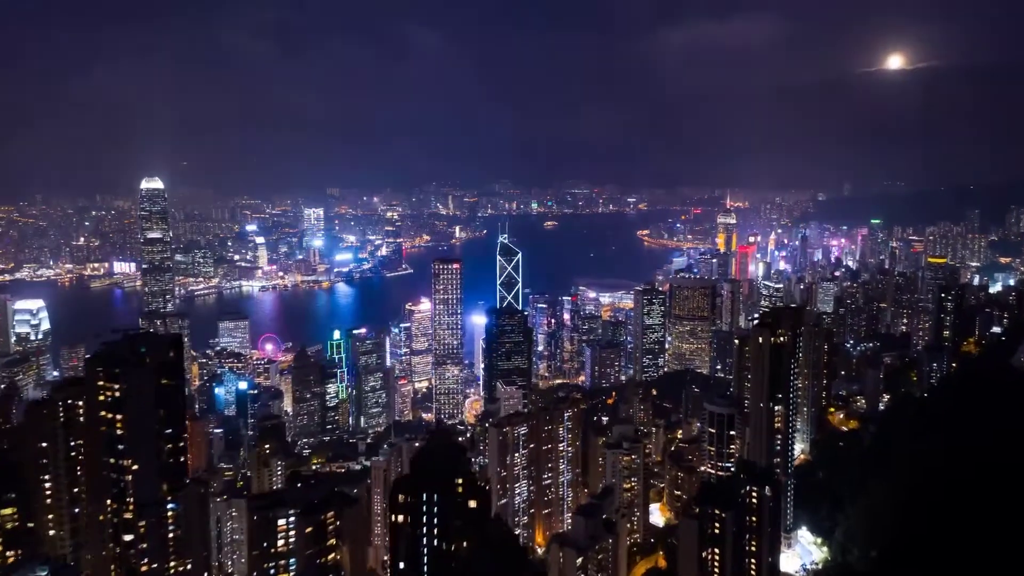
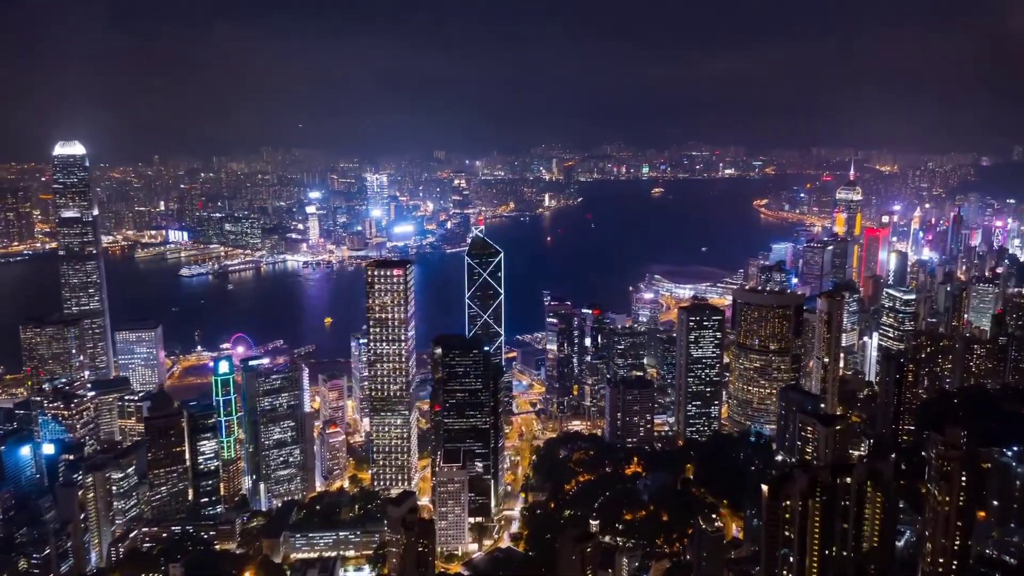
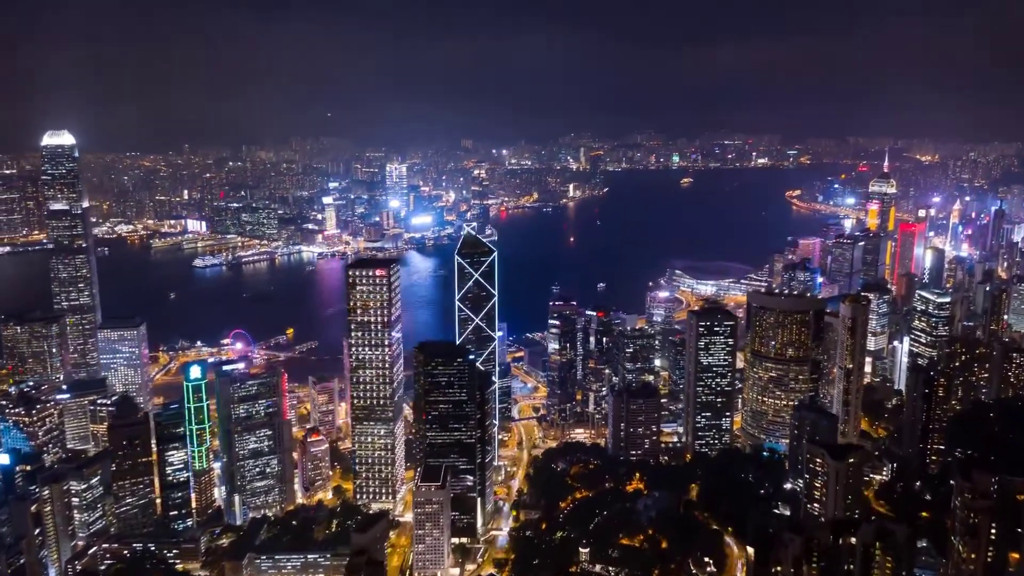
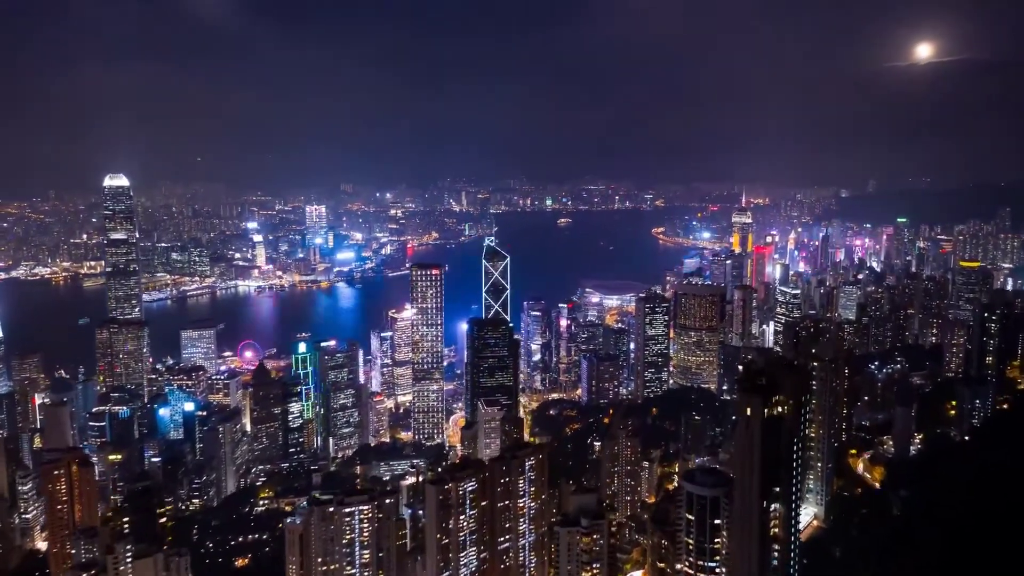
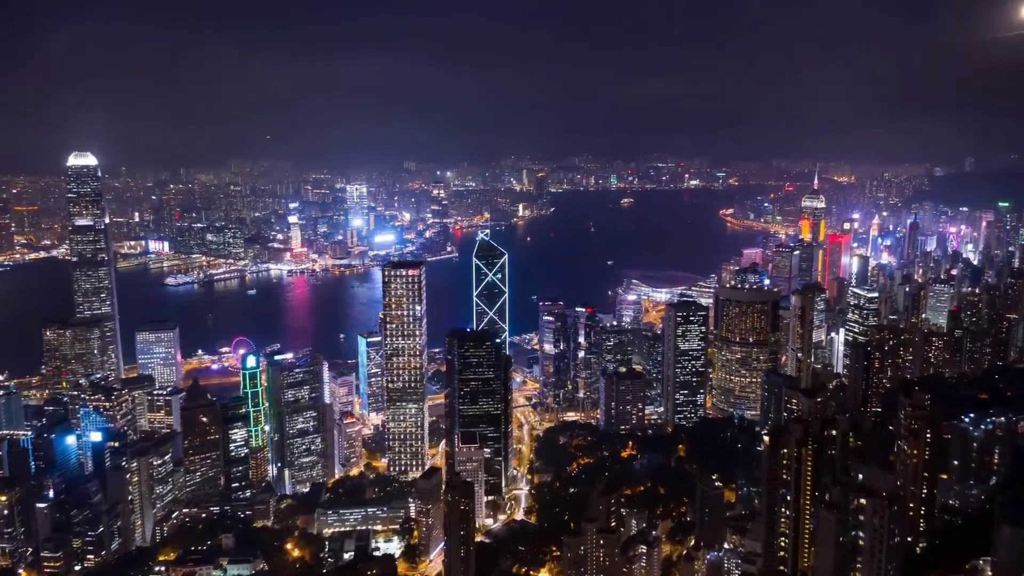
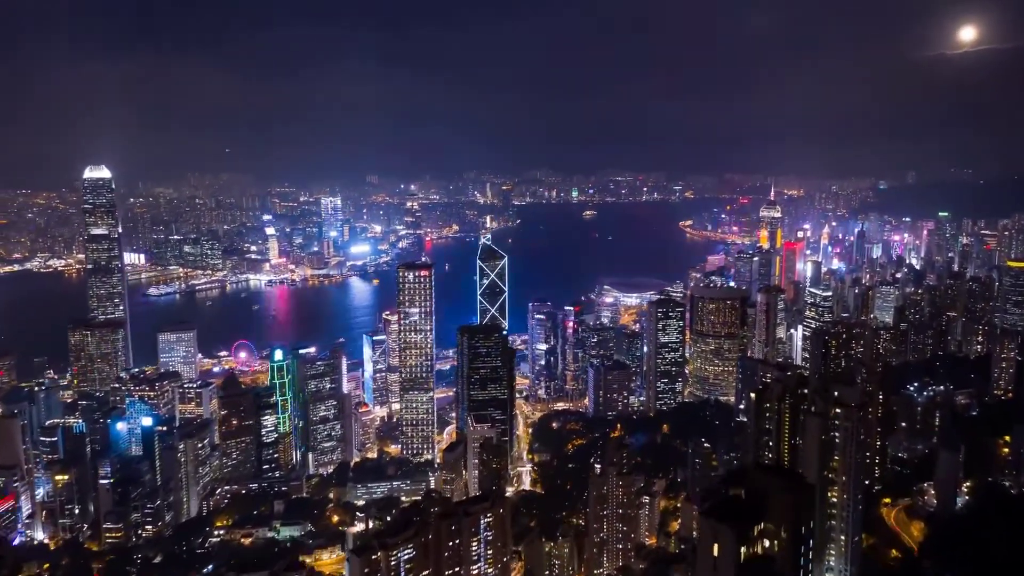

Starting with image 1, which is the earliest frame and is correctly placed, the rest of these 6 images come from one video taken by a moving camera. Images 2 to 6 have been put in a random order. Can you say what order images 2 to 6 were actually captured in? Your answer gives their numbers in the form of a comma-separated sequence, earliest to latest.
4, 6, 5, 2, 3
